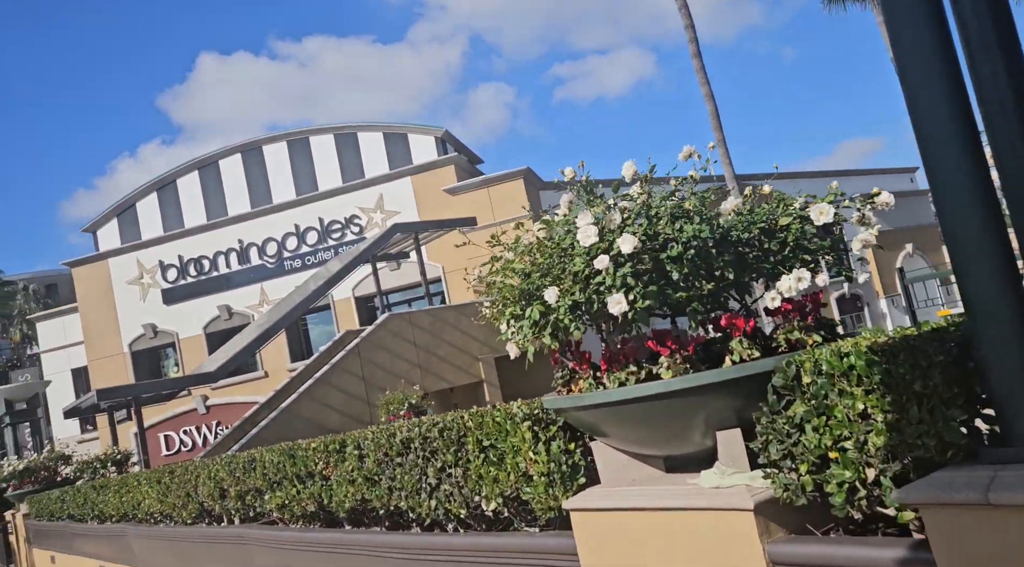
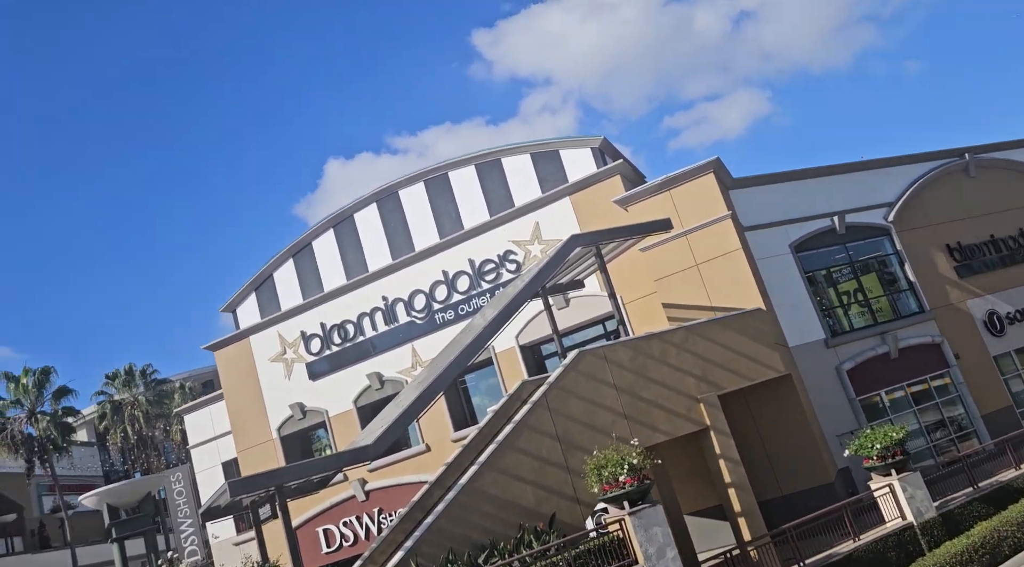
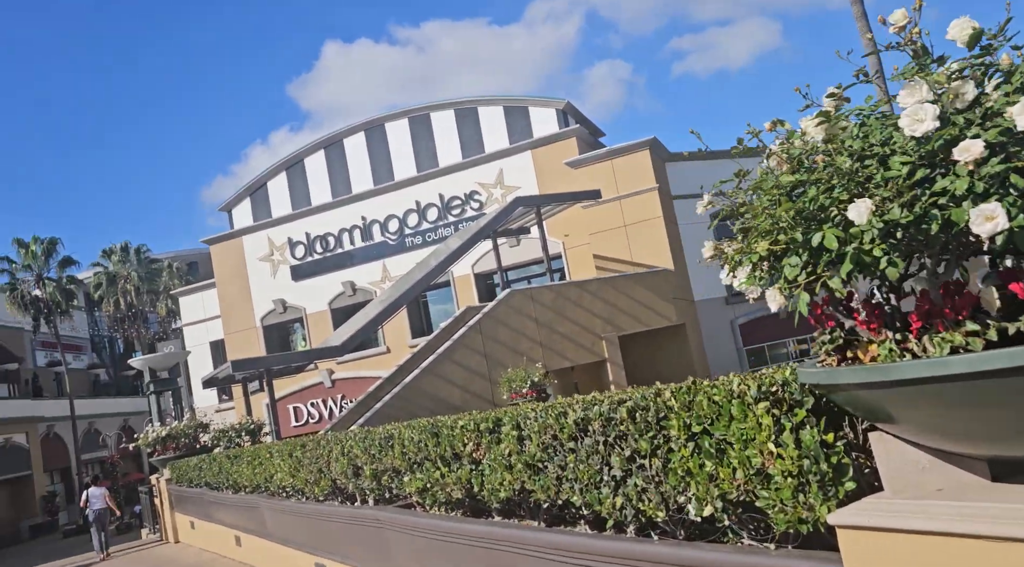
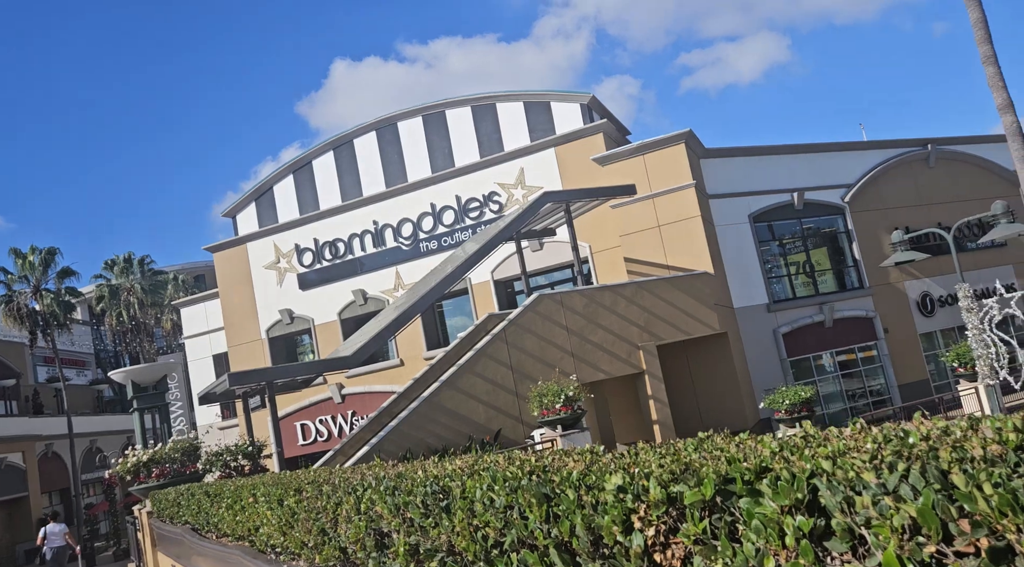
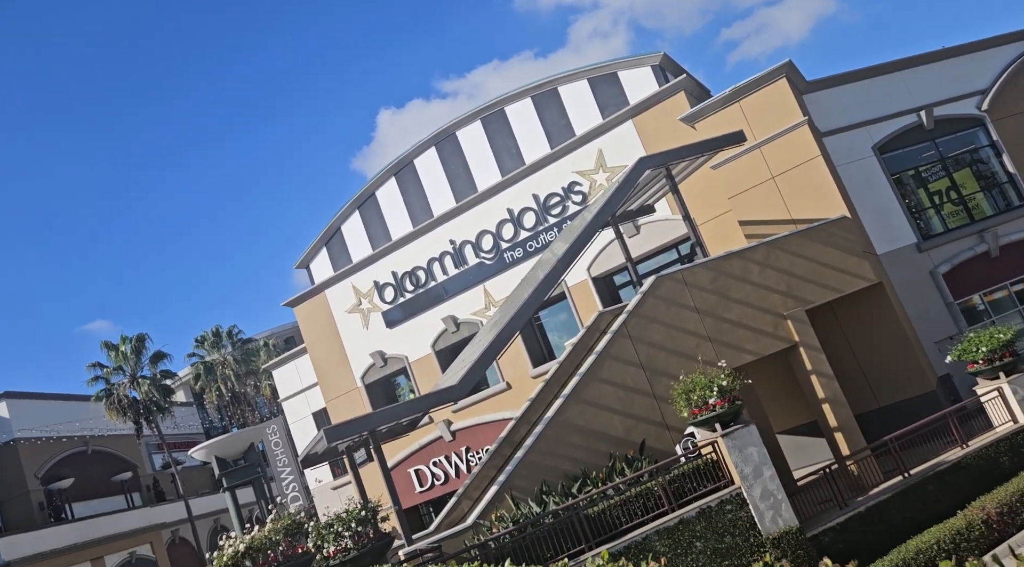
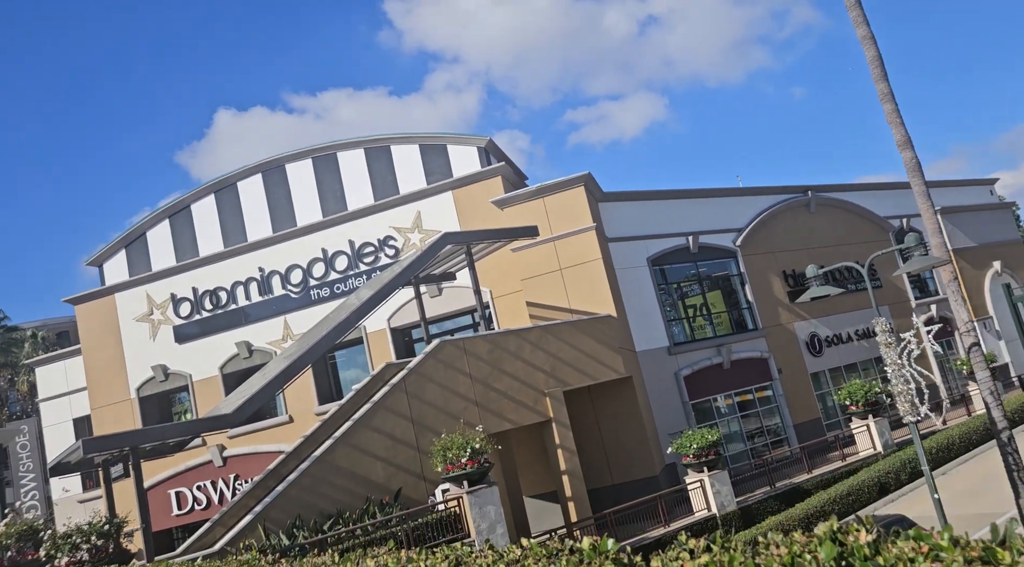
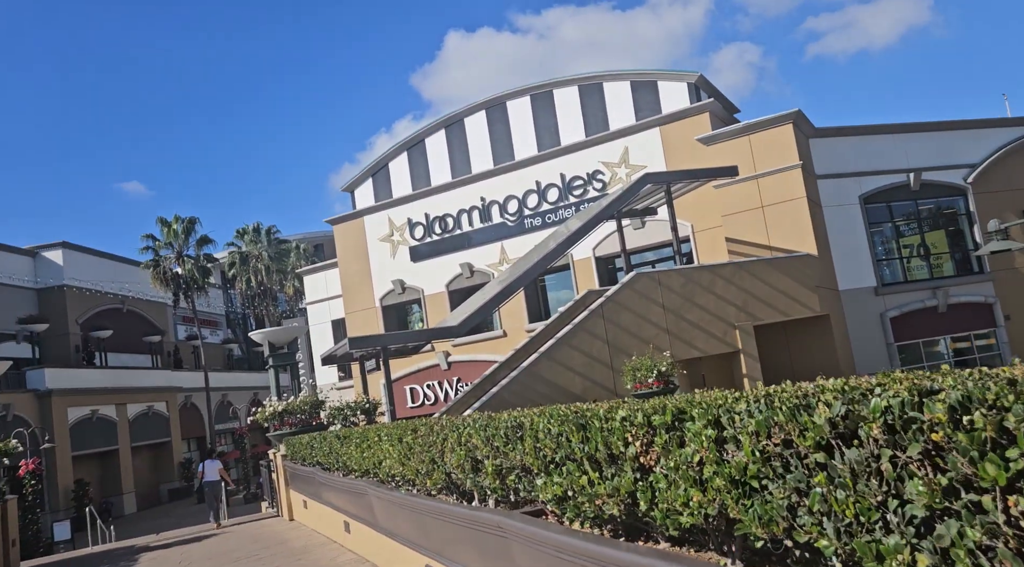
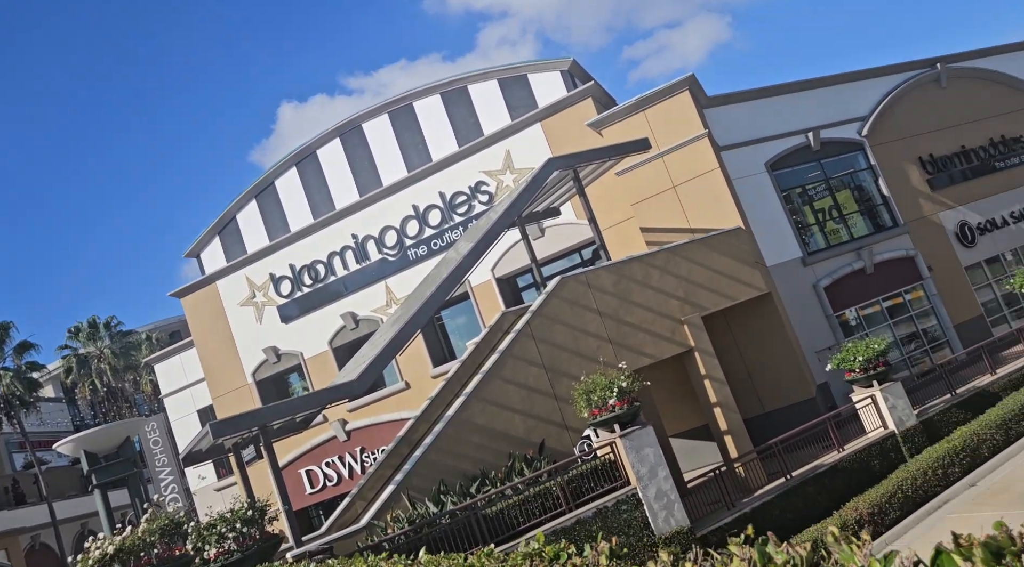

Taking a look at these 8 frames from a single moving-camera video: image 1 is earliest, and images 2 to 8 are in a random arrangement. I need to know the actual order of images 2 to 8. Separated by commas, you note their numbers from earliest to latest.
3, 7, 4, 6, 2, 5, 8
